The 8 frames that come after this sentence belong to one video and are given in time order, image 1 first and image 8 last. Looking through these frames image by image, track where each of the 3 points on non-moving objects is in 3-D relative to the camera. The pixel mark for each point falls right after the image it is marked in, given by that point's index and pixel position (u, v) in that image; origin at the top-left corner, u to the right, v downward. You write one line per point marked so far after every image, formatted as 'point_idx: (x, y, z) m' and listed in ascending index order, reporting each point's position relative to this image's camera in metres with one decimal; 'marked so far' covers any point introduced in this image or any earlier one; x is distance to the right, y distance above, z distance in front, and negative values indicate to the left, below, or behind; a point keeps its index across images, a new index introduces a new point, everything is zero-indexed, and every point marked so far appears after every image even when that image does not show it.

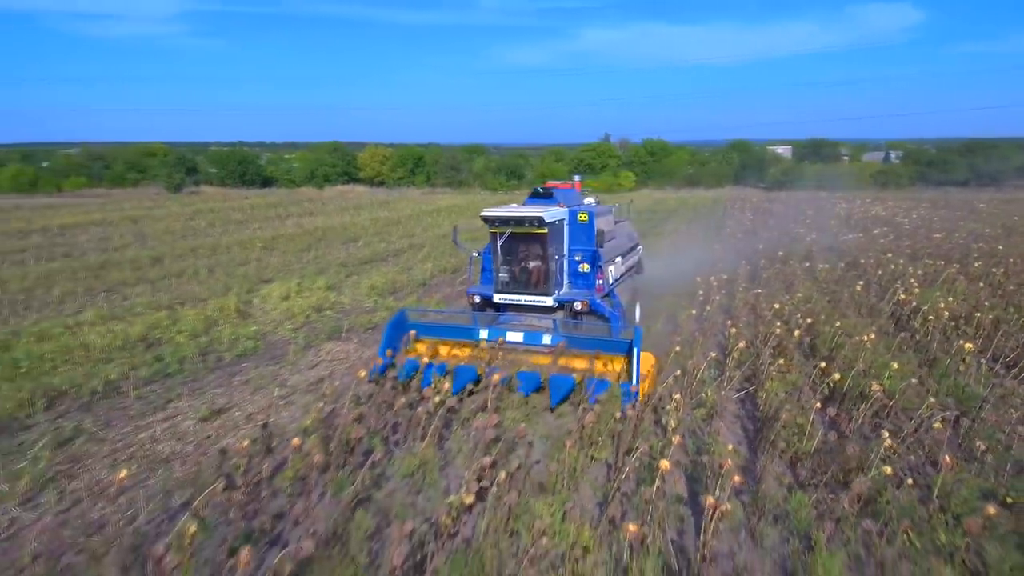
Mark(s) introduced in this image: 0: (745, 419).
0: (+2.5, -1.4, +7.3) m
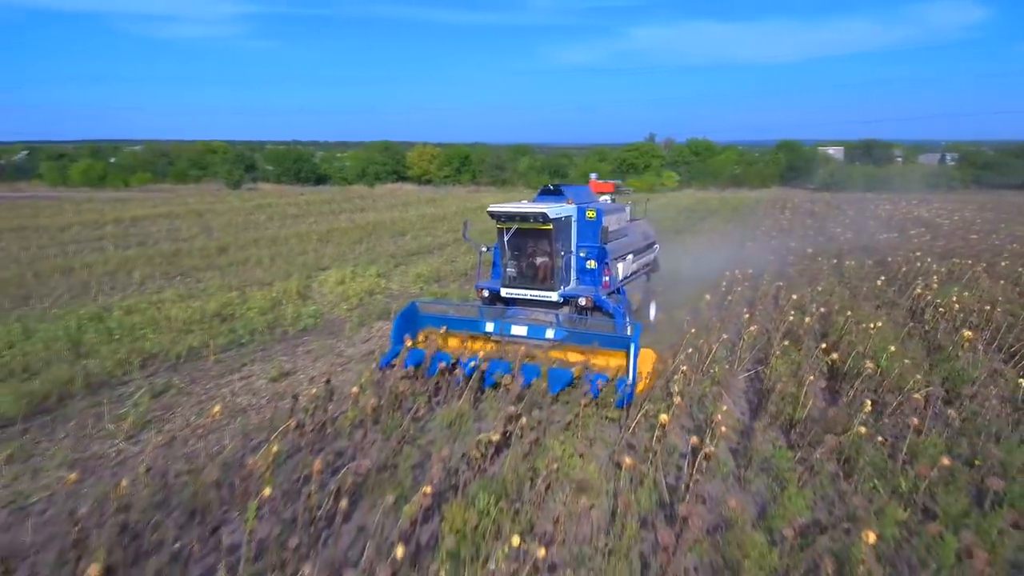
0: (+2.8, -1.2, +8.1) m
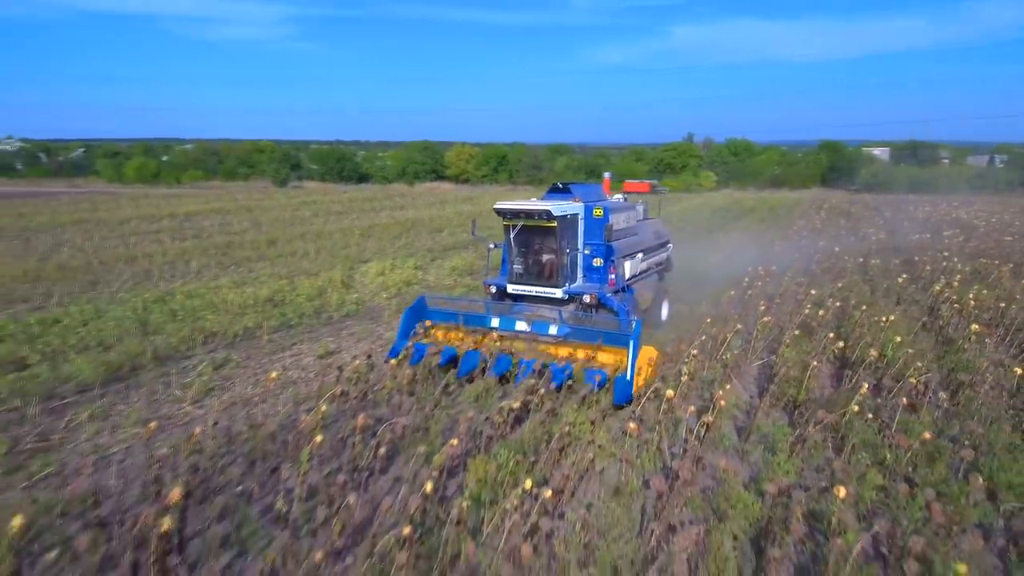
0: (+3.1, -1.1, +8.6) m
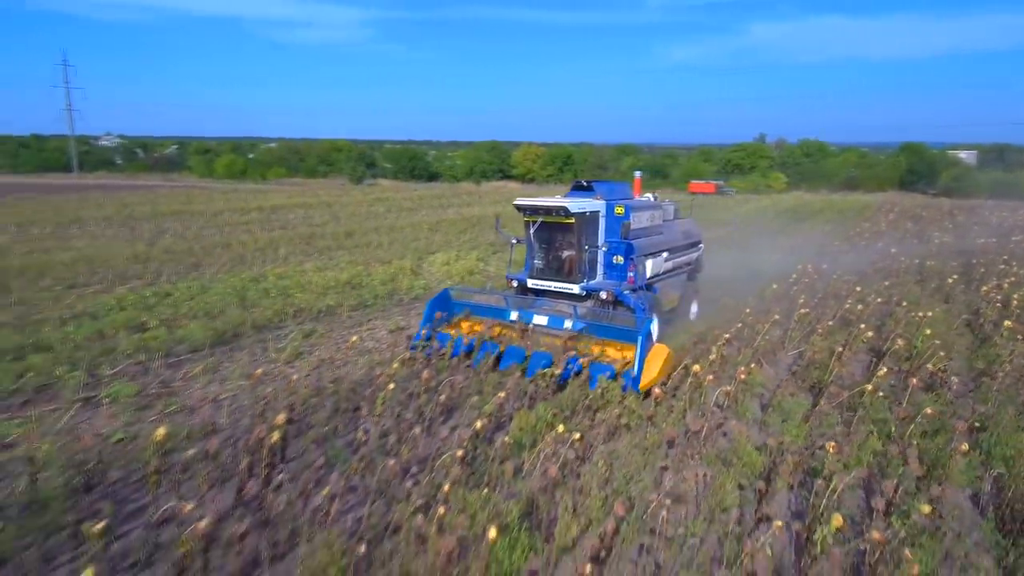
0: (+3.8, -1.0, +9.3) m
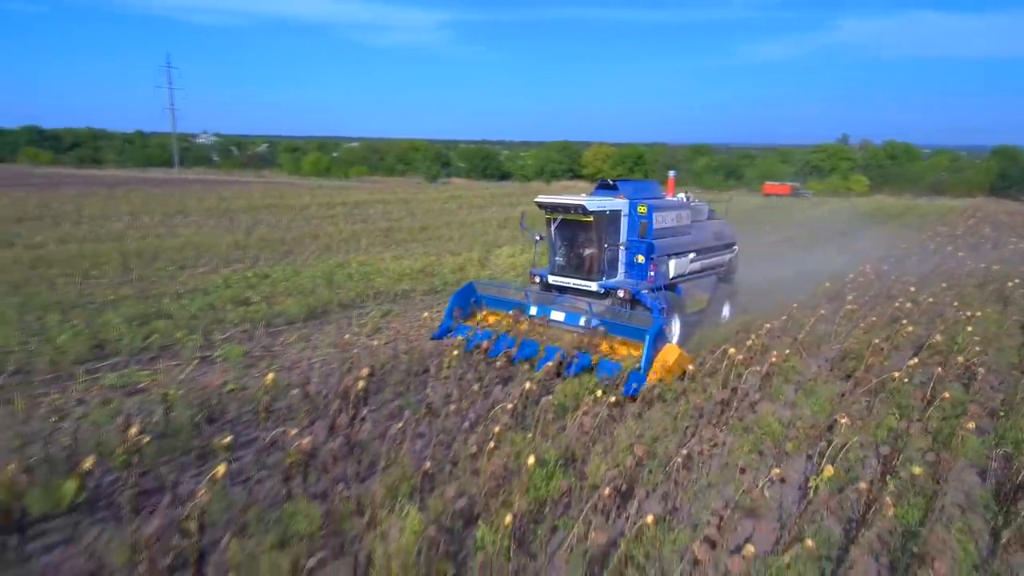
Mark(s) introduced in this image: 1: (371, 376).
0: (+4.5, -0.9, +9.8) m
1: (-1.5, -1.0, +7.3) m
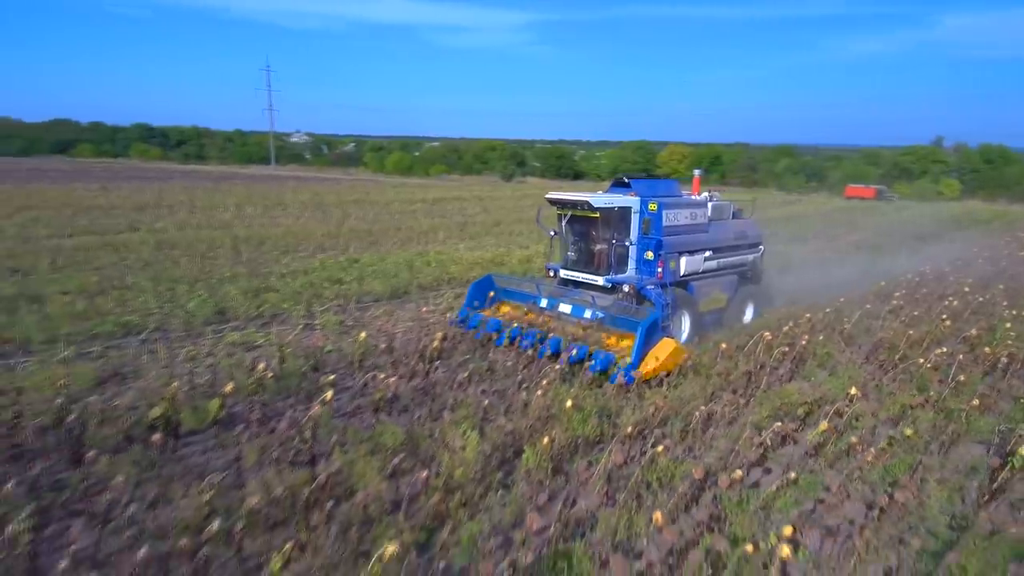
0: (+5.4, -0.8, +10.4) m
1: (-0.9, -0.7, +8.6) m
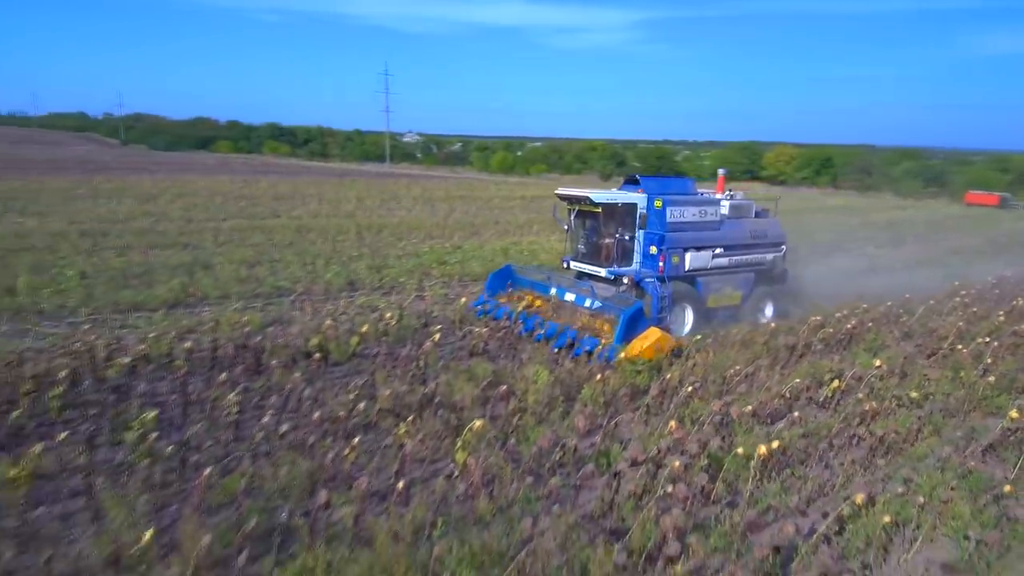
0: (+6.7, -0.7, +11.3) m
1: (+0.2, -0.4, +10.3) m
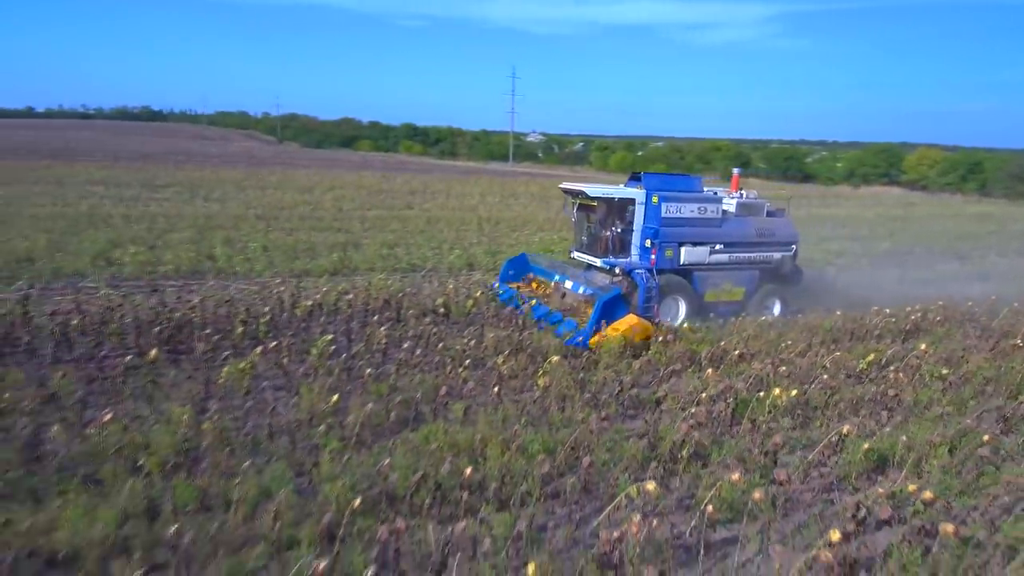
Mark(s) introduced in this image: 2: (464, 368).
0: (+8.4, -0.7, +11.9) m
1: (+1.8, -0.1, +12.1) m
2: (-0.6, -0.9, +7.9) m
